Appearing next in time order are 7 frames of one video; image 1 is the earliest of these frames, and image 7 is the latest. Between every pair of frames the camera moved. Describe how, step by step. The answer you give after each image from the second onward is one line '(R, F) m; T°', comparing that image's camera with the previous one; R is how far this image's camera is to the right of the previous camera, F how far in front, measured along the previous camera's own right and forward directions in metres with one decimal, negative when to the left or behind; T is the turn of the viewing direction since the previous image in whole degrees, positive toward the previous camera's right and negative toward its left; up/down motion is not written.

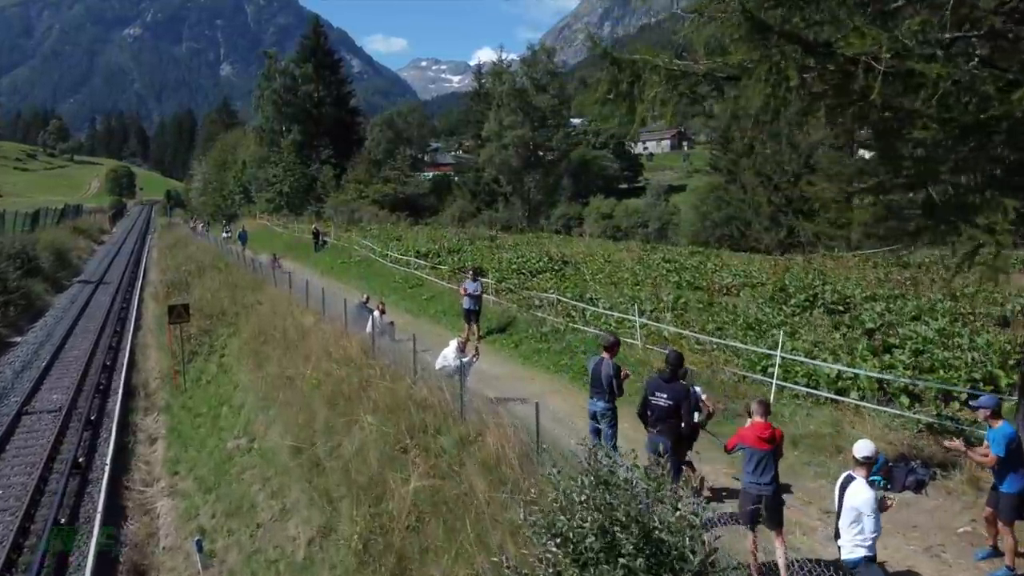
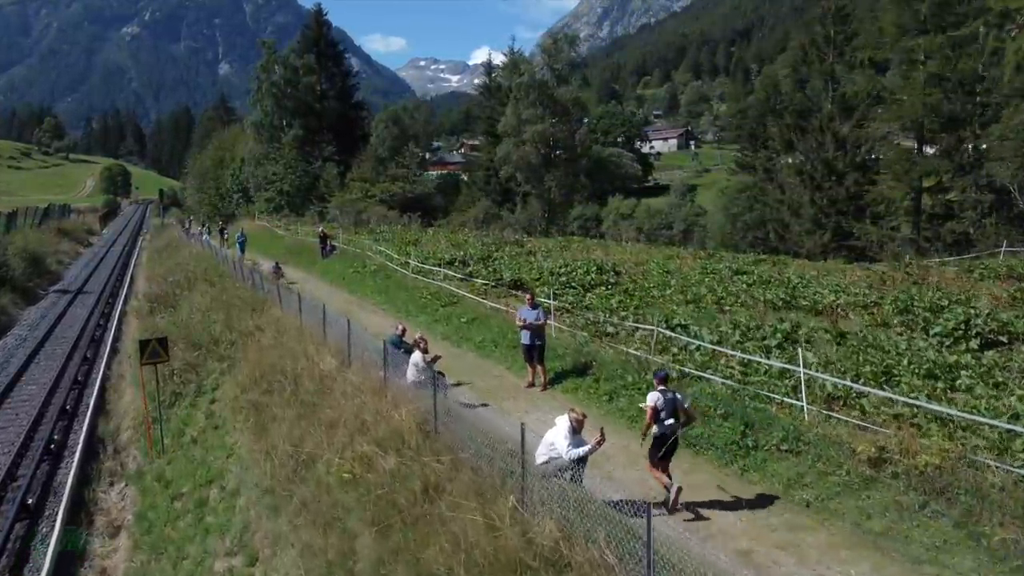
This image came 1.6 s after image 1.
(-1.8, +5.5) m; 0°
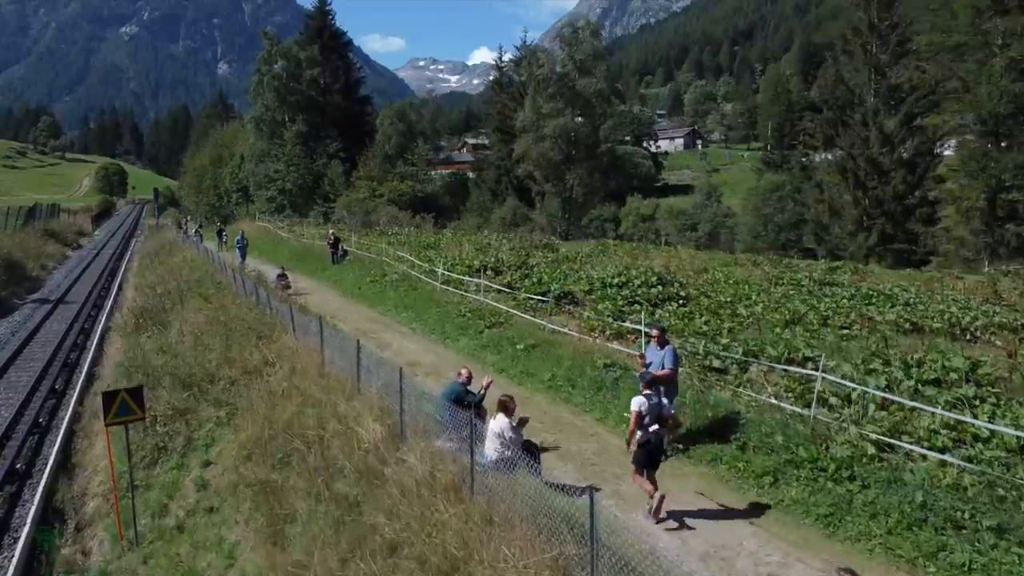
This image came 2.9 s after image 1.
(-1.6, +4.6) m; 0°
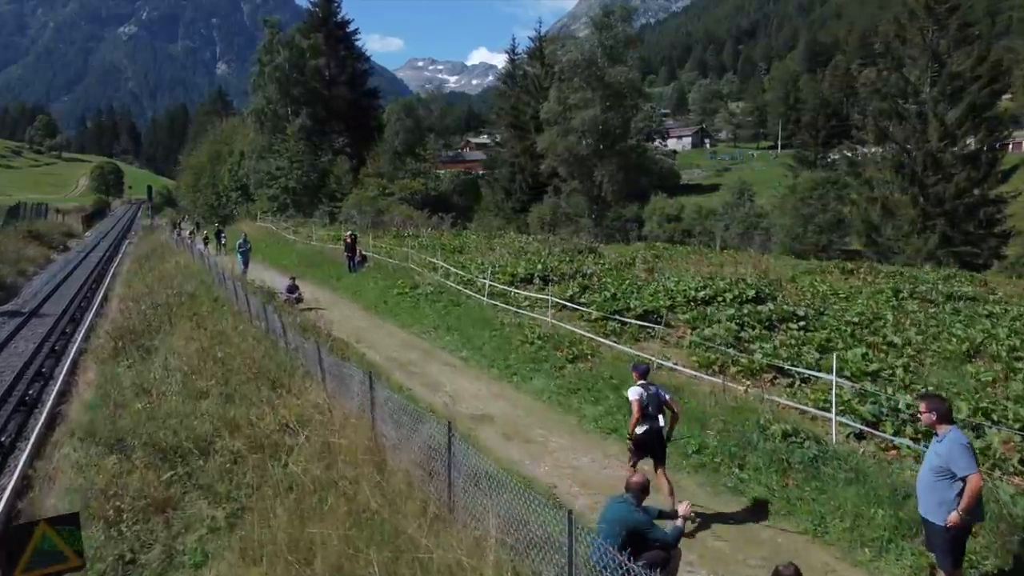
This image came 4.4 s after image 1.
(-1.8, +5.1) m; 0°
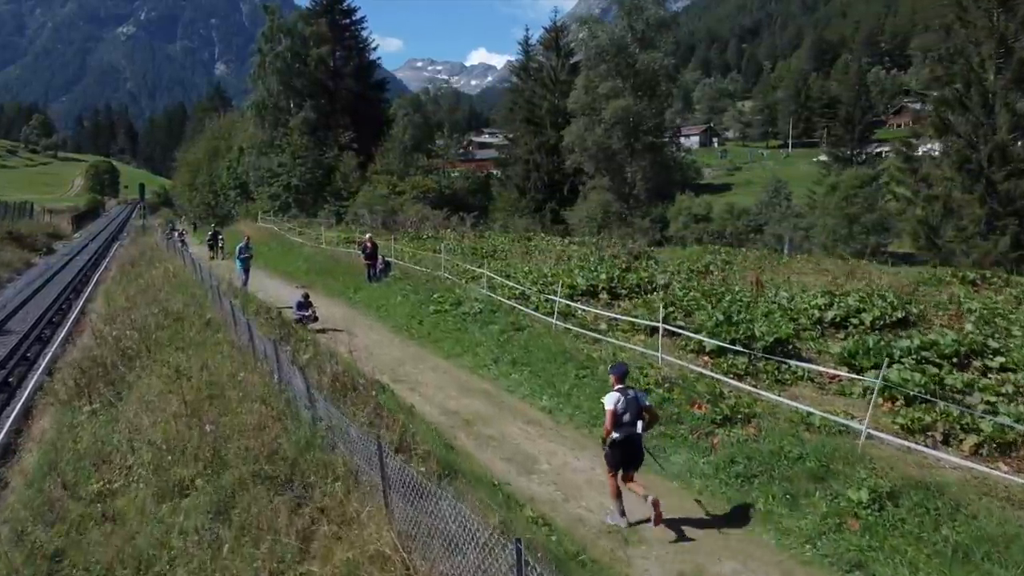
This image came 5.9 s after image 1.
(-1.7, +5.0) m; 0°
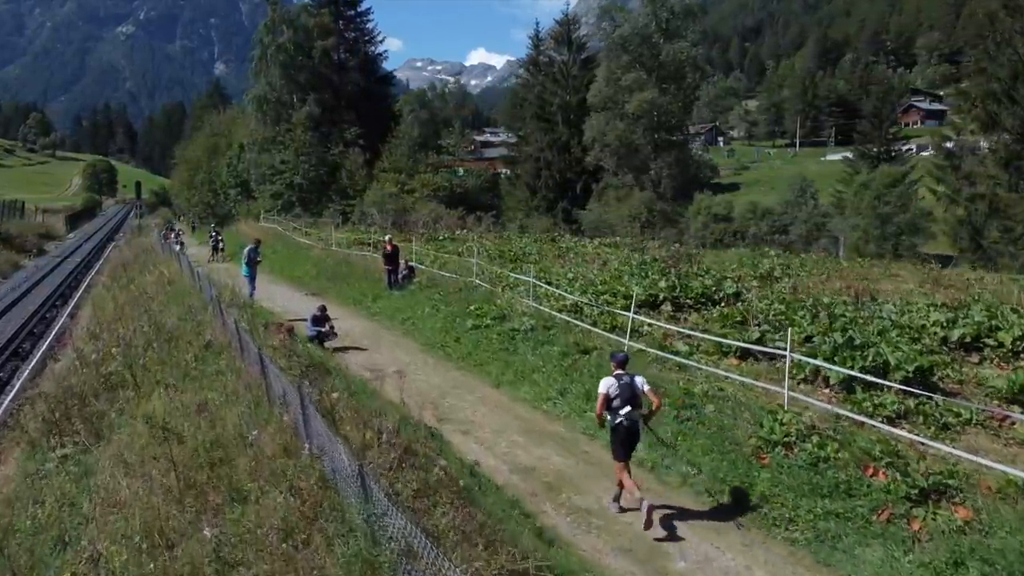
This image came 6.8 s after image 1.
(-1.2, +3.1) m; 0°
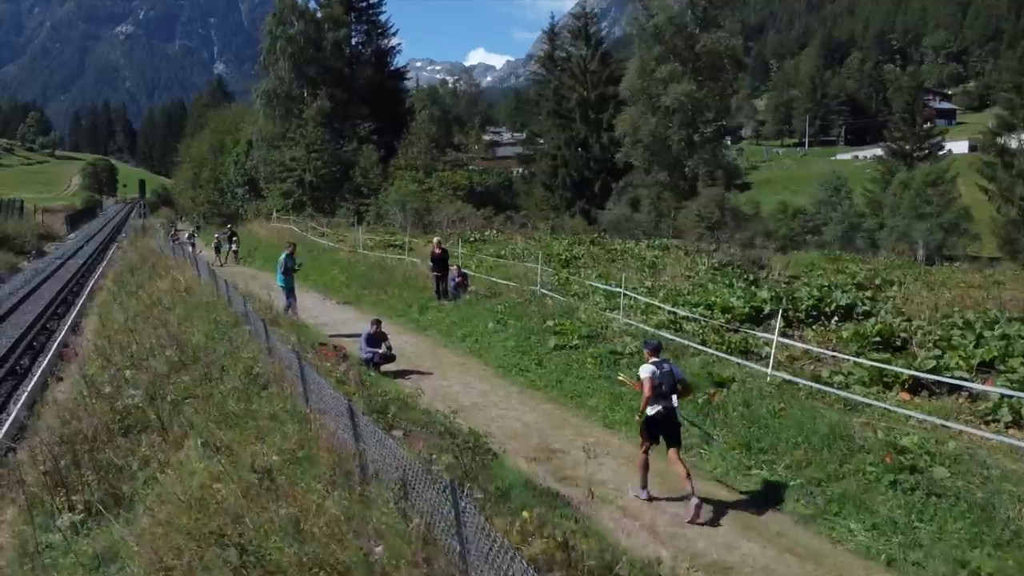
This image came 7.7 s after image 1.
(-1.7, +2.9) m; 0°
